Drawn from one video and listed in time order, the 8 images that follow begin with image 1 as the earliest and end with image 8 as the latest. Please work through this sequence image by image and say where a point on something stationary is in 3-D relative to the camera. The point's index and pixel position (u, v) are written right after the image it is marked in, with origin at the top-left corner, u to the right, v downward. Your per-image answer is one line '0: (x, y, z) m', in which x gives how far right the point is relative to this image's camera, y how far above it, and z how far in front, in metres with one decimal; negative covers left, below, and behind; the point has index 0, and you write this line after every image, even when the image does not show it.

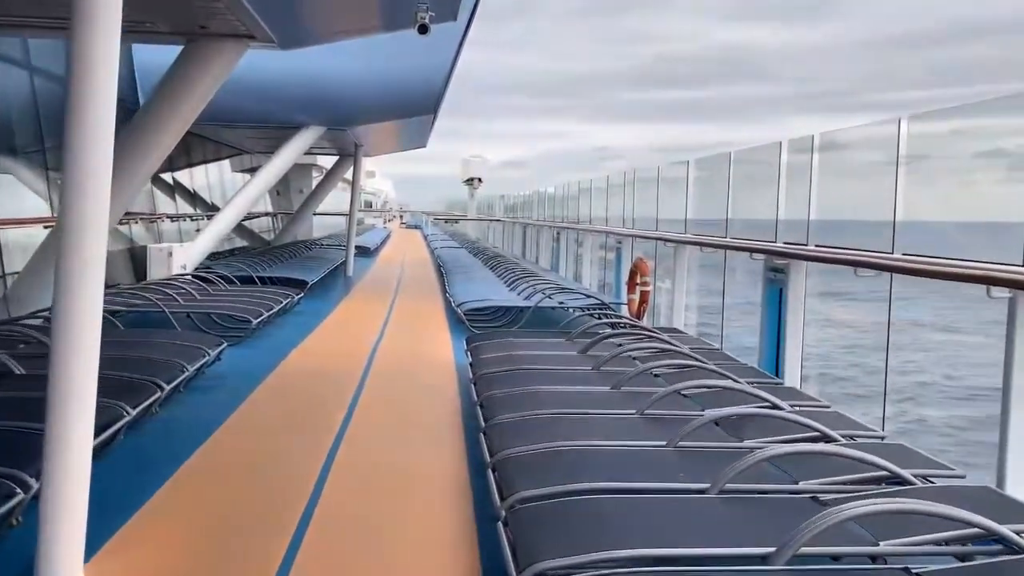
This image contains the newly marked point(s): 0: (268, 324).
0: (-2.2, -0.4, +7.4) m
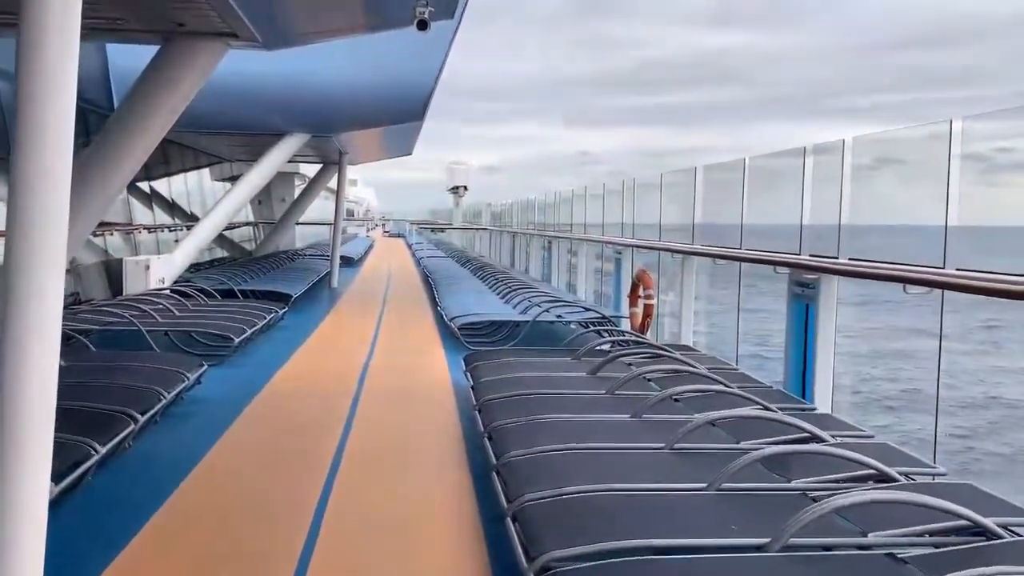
0: (-2.2, -0.5, +7.0) m
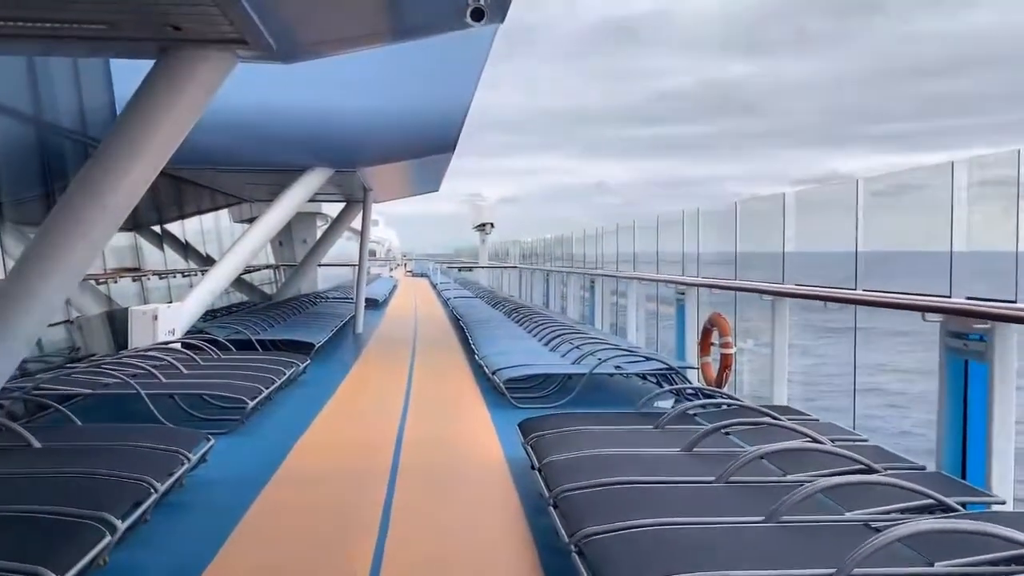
0: (-1.8, -0.9, +6.2) m
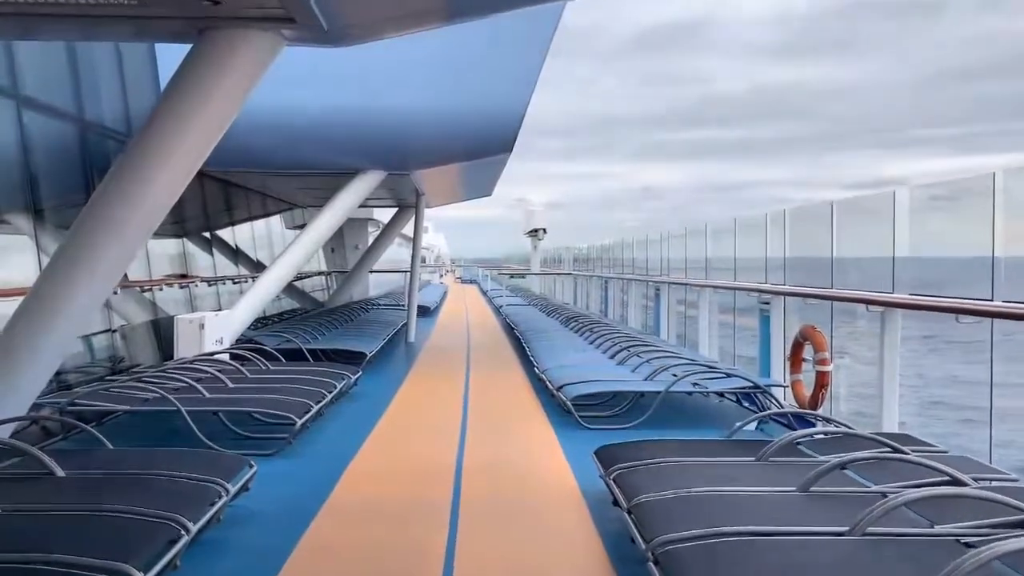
0: (-1.3, -0.9, +5.8) m
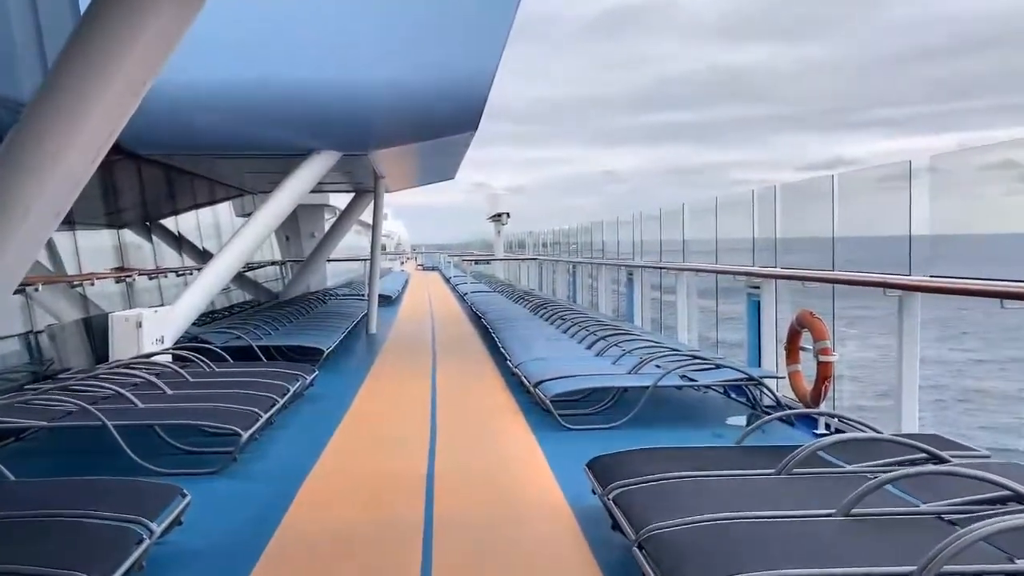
0: (-1.5, -0.9, +5.2) m
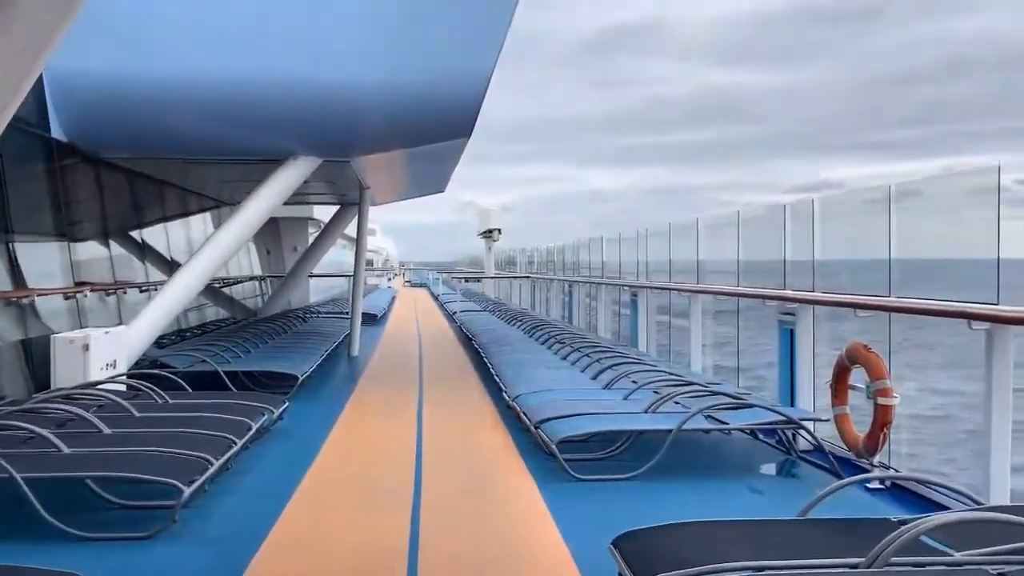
0: (-1.5, -1.0, +4.5) m
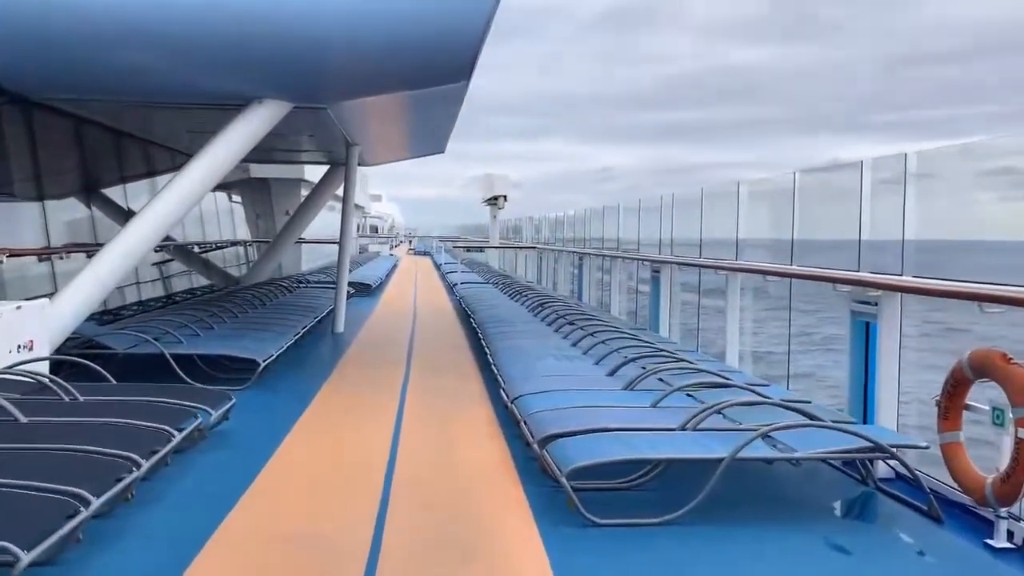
0: (-1.5, -0.9, +3.5) m
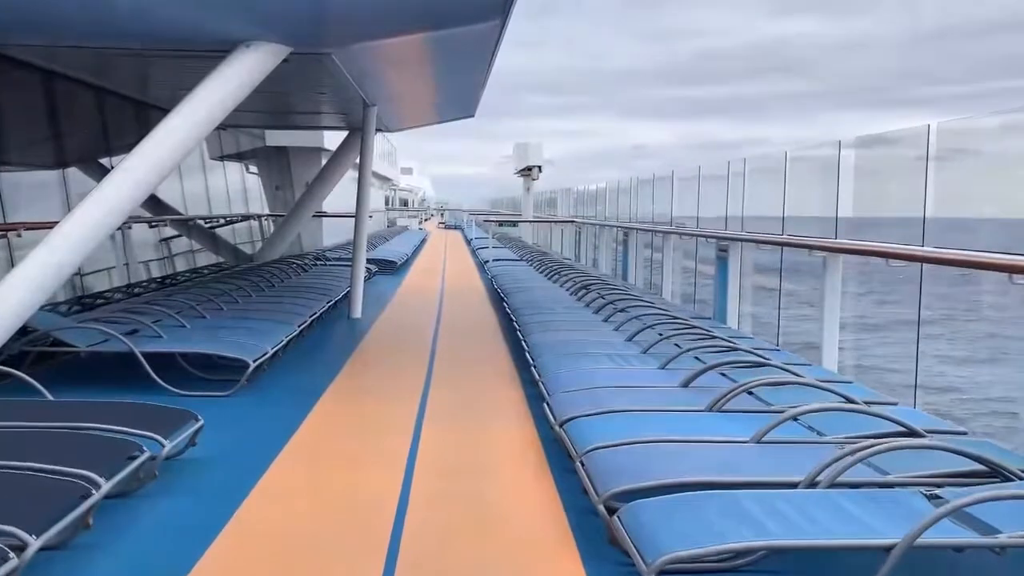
0: (-1.4, -0.8, +2.5) m
